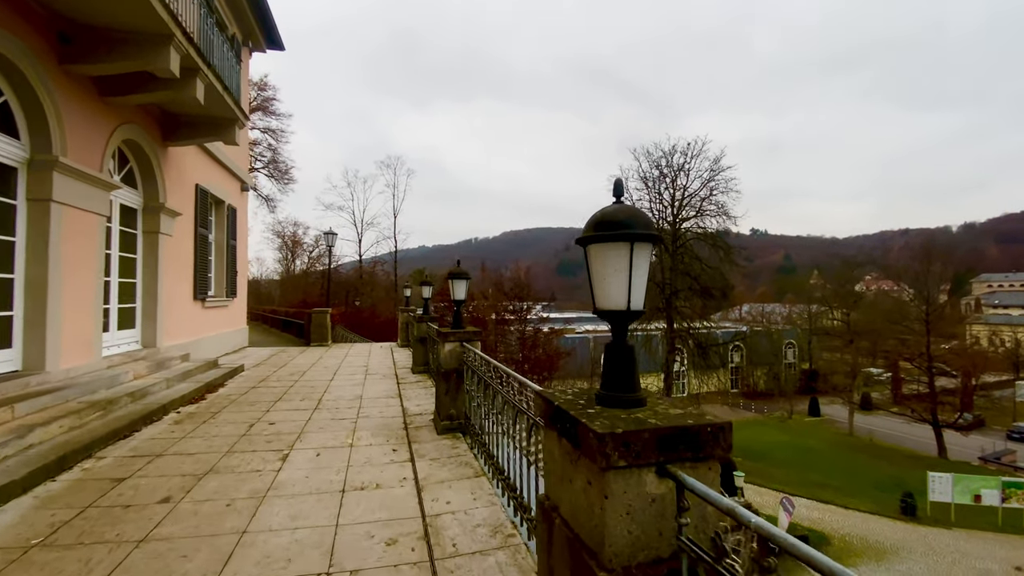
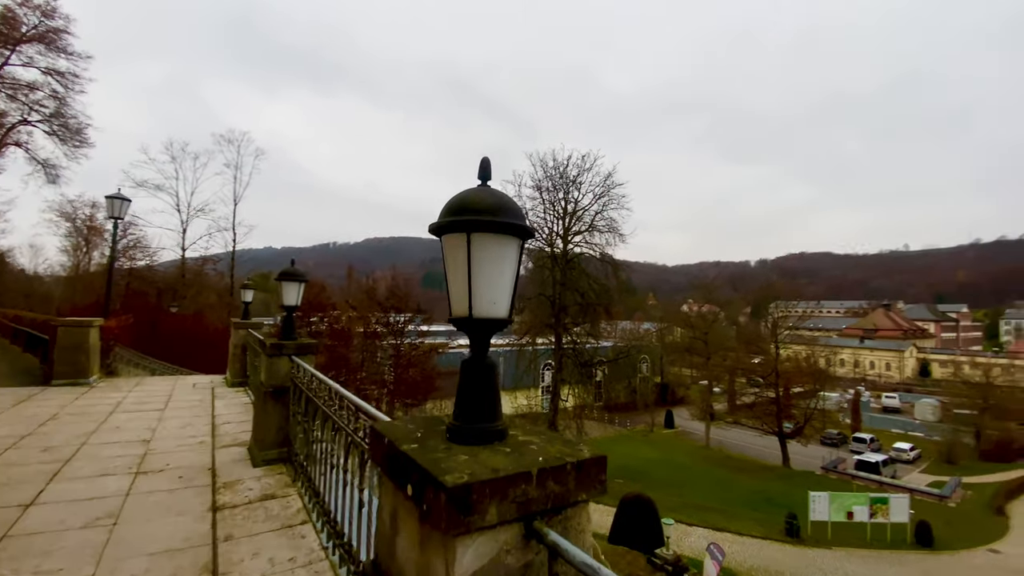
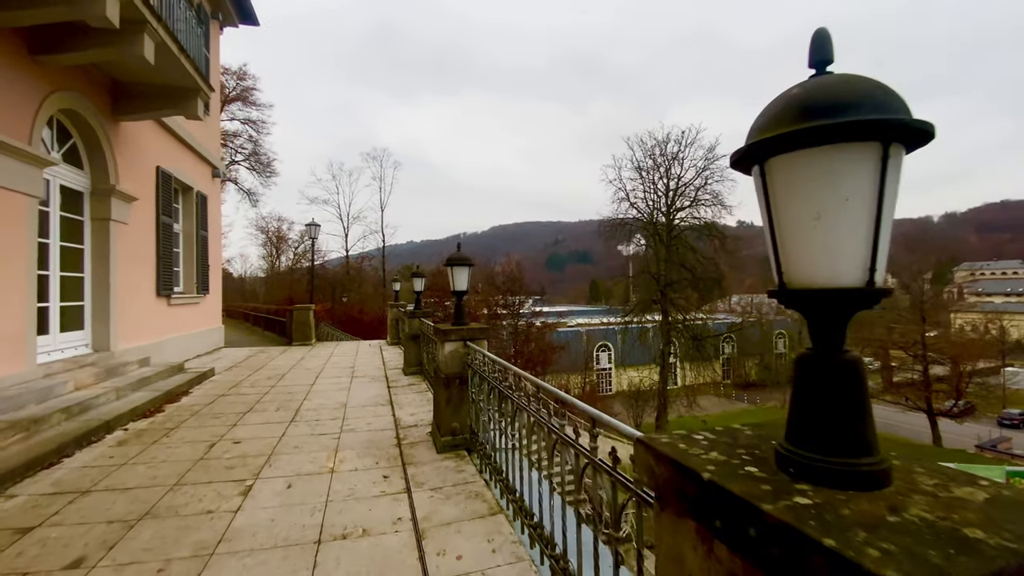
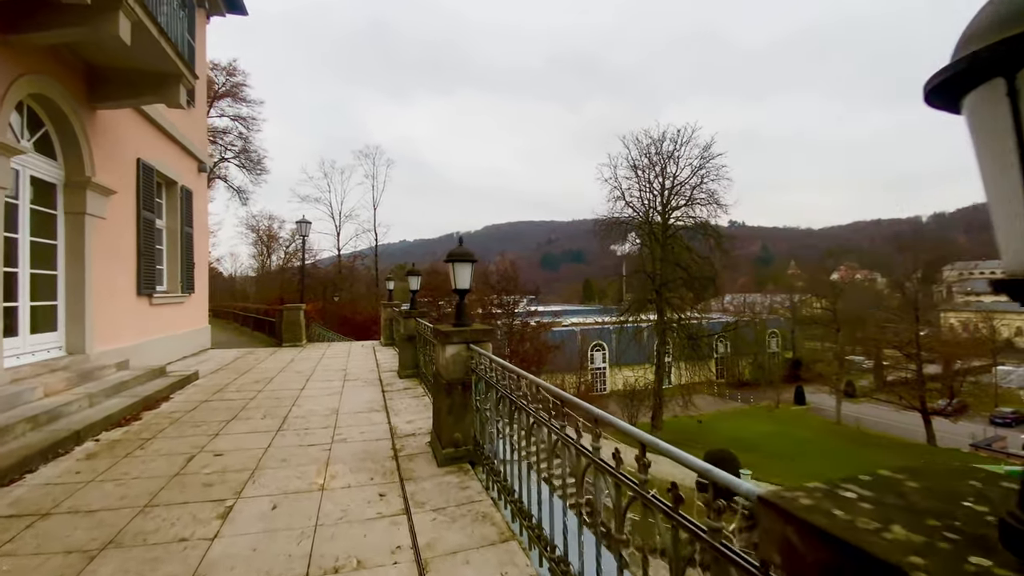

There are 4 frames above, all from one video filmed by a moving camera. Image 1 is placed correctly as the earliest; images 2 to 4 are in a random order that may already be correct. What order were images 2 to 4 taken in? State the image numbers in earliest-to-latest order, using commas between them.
3, 4, 2
